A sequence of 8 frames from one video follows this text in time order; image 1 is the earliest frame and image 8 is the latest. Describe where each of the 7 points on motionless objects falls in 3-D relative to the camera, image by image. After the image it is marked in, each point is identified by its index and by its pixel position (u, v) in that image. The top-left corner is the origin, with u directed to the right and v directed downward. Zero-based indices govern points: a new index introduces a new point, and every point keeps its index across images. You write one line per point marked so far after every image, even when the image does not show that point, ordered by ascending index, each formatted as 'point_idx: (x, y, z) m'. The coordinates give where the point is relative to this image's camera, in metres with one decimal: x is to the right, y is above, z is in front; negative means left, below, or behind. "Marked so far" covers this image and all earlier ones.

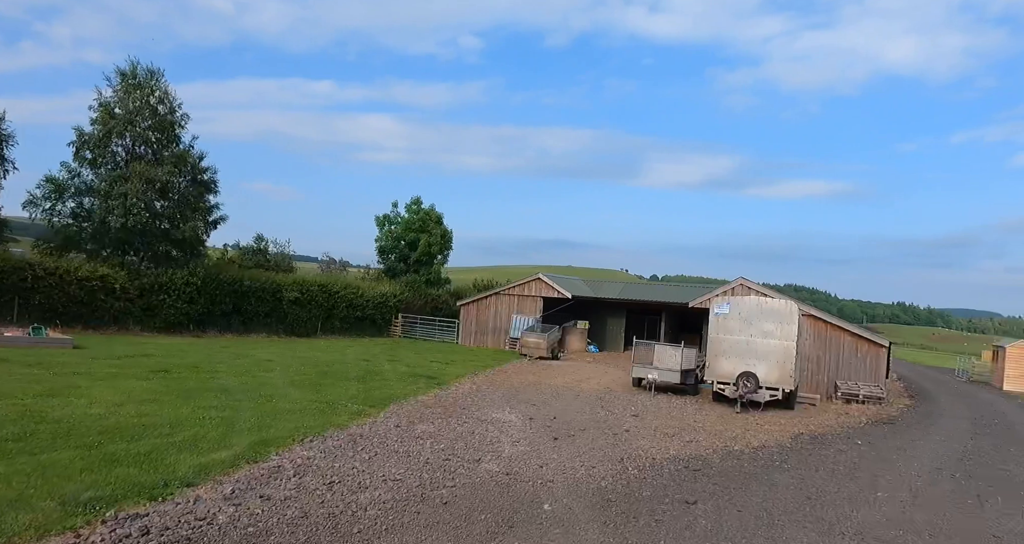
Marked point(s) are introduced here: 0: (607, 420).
0: (+2.3, -3.6, +15.8) m
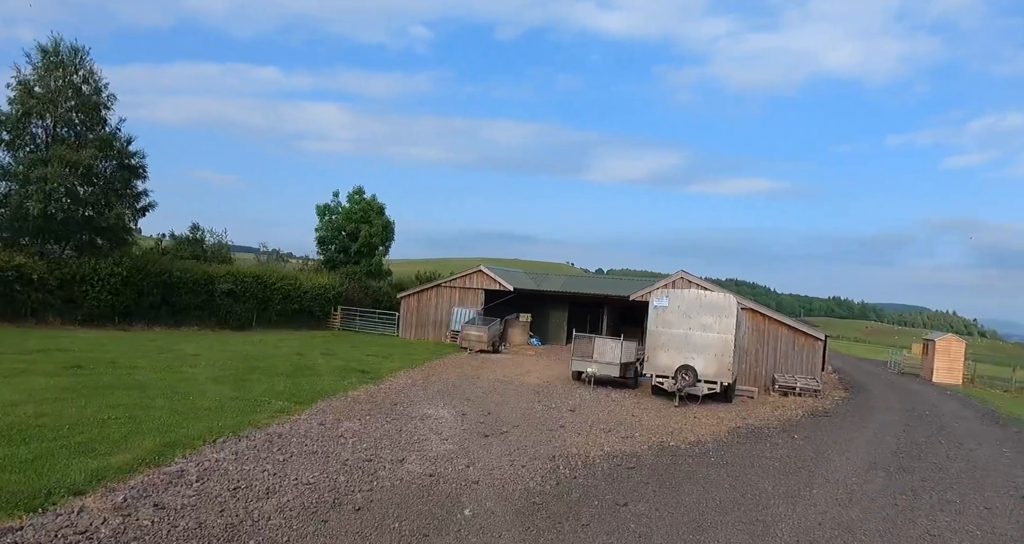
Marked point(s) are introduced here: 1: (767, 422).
0: (+0.7, -3.3, +15.2) m
1: (+5.9, -3.5, +15.2) m
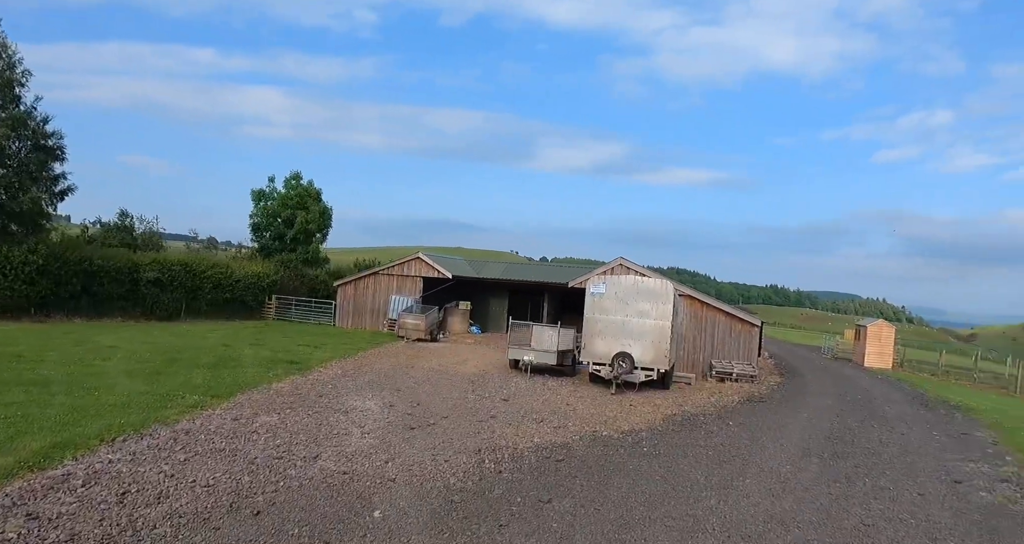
0: (-0.8, -3.0, +14.6) m
1: (+4.4, -3.1, +14.9) m
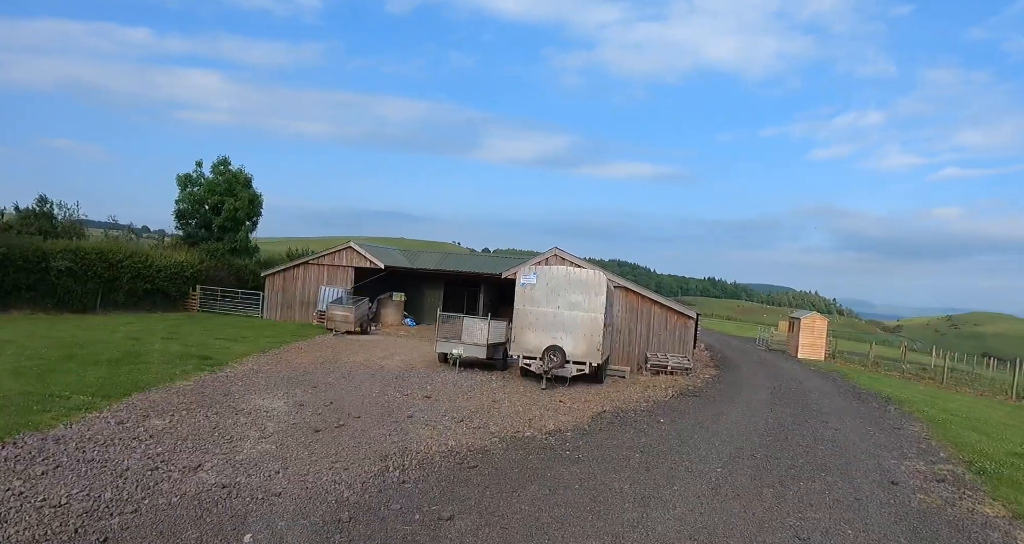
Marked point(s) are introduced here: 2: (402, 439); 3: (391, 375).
0: (-2.4, -2.7, +13.5) m
1: (+2.7, -2.9, +14.3) m
2: (-1.7, -2.6, +10.3) m
3: (-3.4, -2.9, +18.5) m
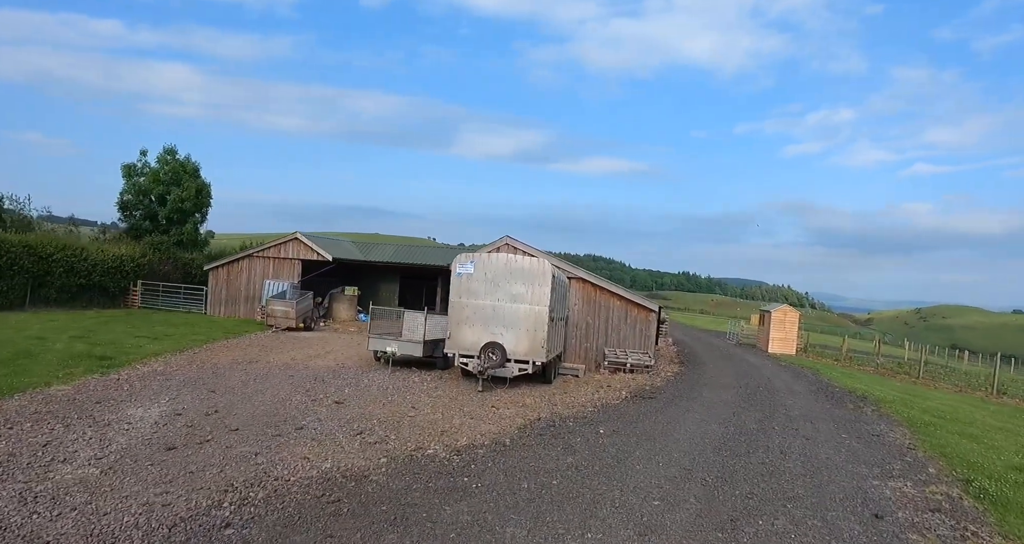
0: (-3.8, -2.4, +11.4) m
1: (+1.3, -2.6, +12.3) m
2: (-3.0, -2.4, +8.2) m
3: (-5.0, -2.6, +16.4) m
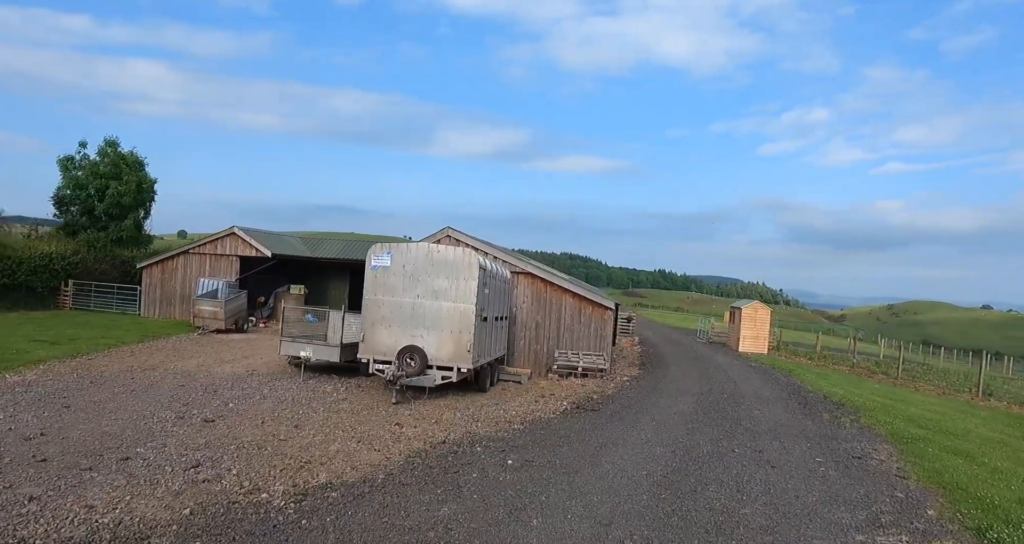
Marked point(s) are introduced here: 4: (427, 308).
0: (-5.2, -2.3, +9.1) m
1: (-0.2, -2.4, +10.2) m
2: (-4.3, -2.2, +5.9) m
3: (-6.6, -2.5, +14.0) m
4: (-1.6, -0.7, +12.7) m
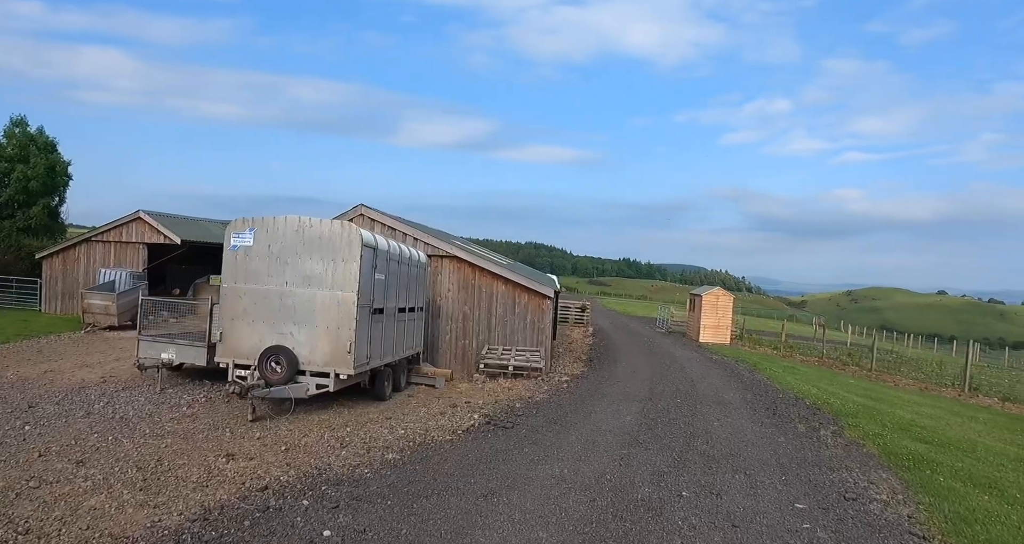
0: (-6.6, -2.1, +6.1) m
1: (-1.6, -2.1, +7.5) m
2: (-5.5, -2.0, +3.0) m
3: (-8.2, -2.2, +11.0) m
4: (-3.2, -0.3, +9.9) m
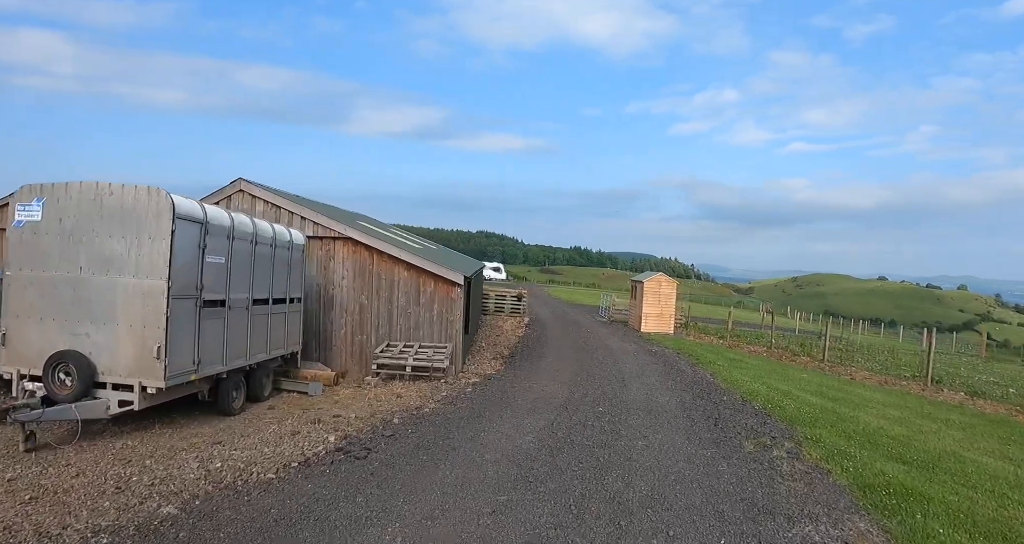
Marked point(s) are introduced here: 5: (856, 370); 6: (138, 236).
0: (-7.8, -1.9, +3.5) m
1: (-2.9, -1.9, +5.2) m
2: (-6.5, -1.9, +0.4) m
3: (-9.7, -2.0, +8.2) m
4: (-4.7, -0.1, +7.5) m
5: (+8.4, -2.4, +15.9) m
6: (-4.1, +0.5, +7.4) m
